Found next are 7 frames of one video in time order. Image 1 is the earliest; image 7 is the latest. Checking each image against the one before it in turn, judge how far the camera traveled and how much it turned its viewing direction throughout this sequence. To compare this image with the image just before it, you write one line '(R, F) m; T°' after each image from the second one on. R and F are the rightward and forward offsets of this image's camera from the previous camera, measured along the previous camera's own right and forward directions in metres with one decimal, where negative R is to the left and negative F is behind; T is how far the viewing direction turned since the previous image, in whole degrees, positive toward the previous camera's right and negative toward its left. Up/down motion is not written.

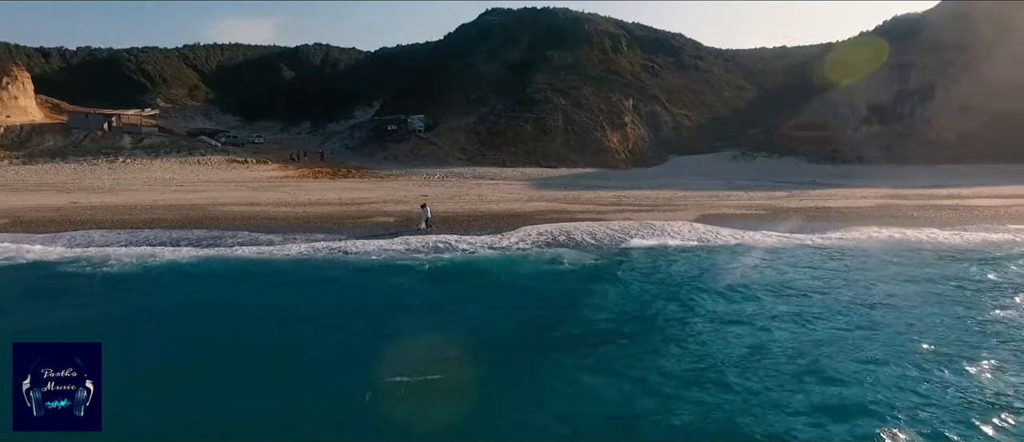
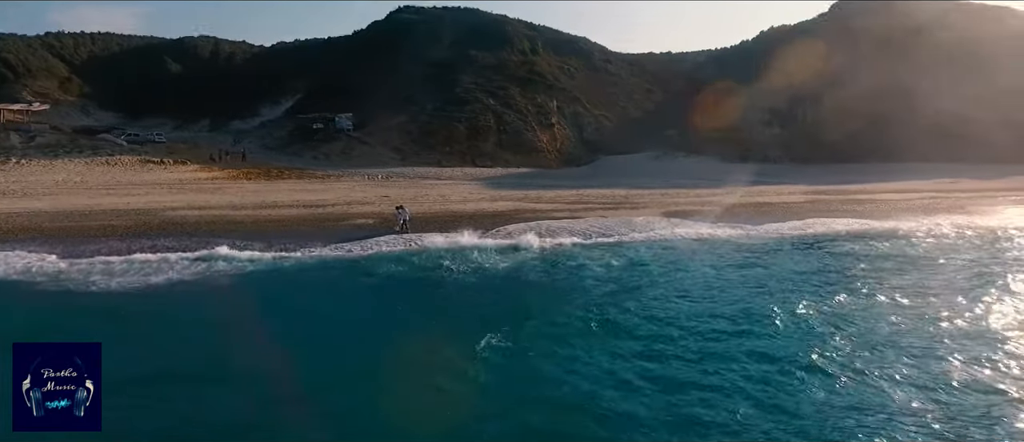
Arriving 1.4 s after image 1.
(-3.9, +0.1) m; +11°
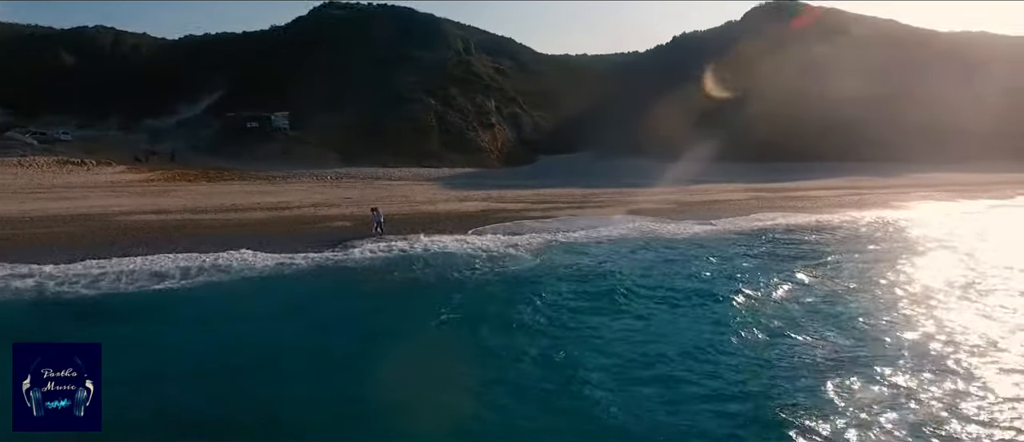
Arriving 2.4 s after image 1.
(-2.8, +0.2) m; +9°
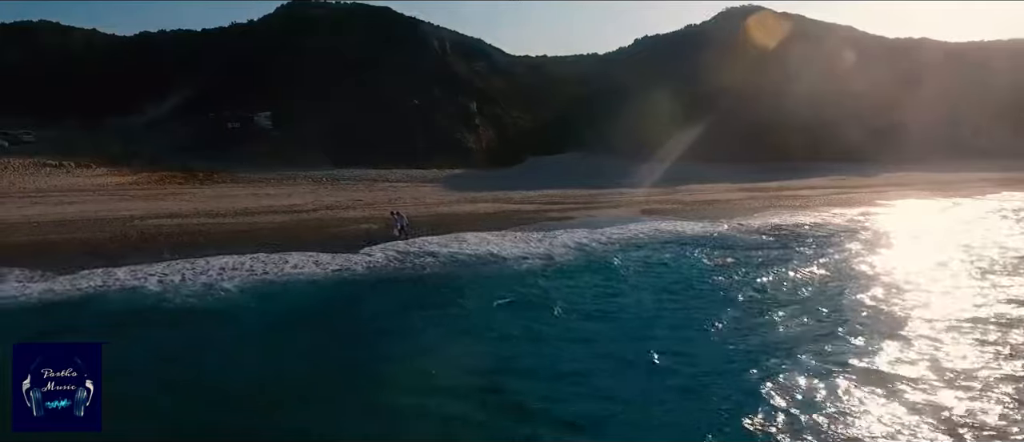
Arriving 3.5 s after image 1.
(-2.7, +0.3) m; +5°
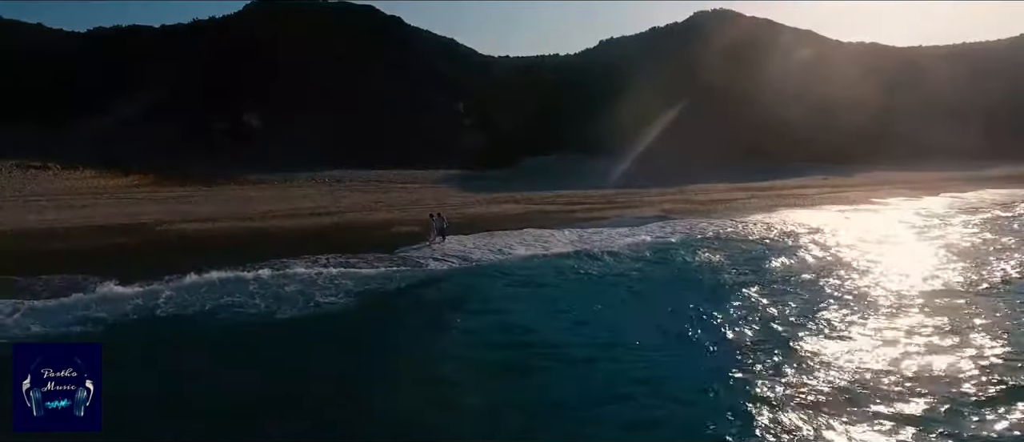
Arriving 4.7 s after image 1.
(-2.9, +0.5) m; +5°
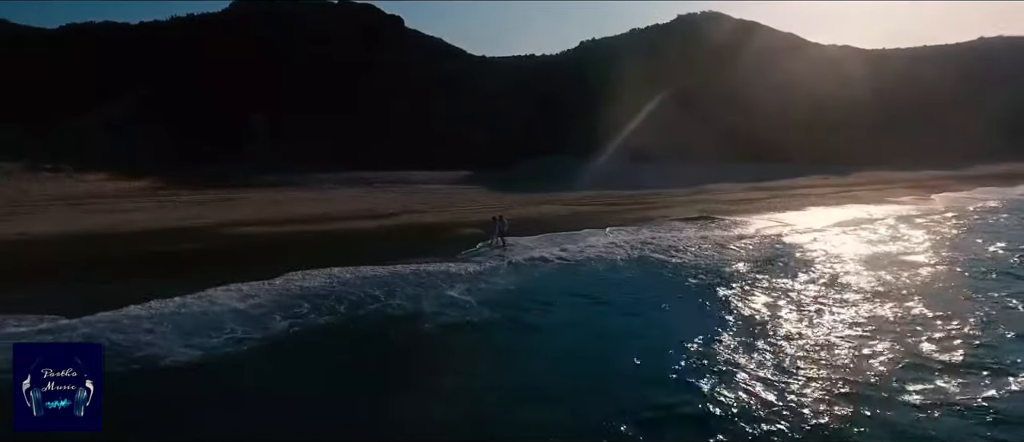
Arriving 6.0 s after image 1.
(-2.9, +0.6) m; +4°
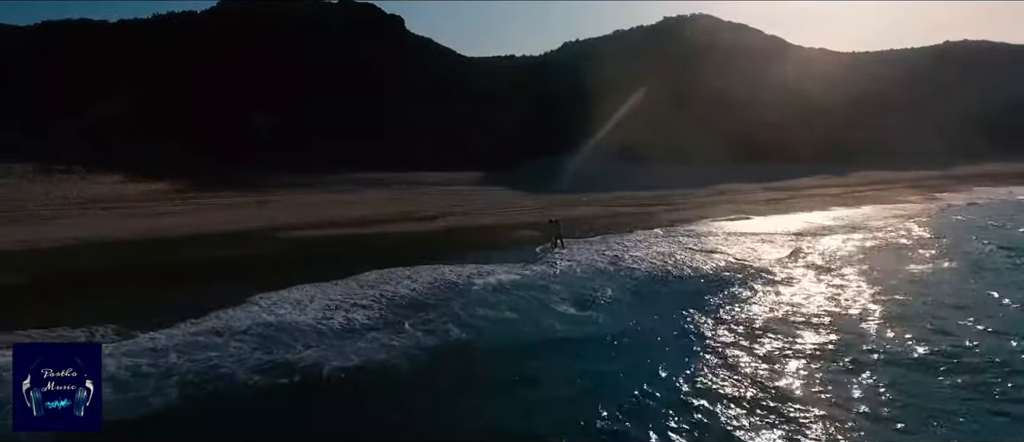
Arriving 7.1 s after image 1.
(-2.6, +0.4) m; +4°
